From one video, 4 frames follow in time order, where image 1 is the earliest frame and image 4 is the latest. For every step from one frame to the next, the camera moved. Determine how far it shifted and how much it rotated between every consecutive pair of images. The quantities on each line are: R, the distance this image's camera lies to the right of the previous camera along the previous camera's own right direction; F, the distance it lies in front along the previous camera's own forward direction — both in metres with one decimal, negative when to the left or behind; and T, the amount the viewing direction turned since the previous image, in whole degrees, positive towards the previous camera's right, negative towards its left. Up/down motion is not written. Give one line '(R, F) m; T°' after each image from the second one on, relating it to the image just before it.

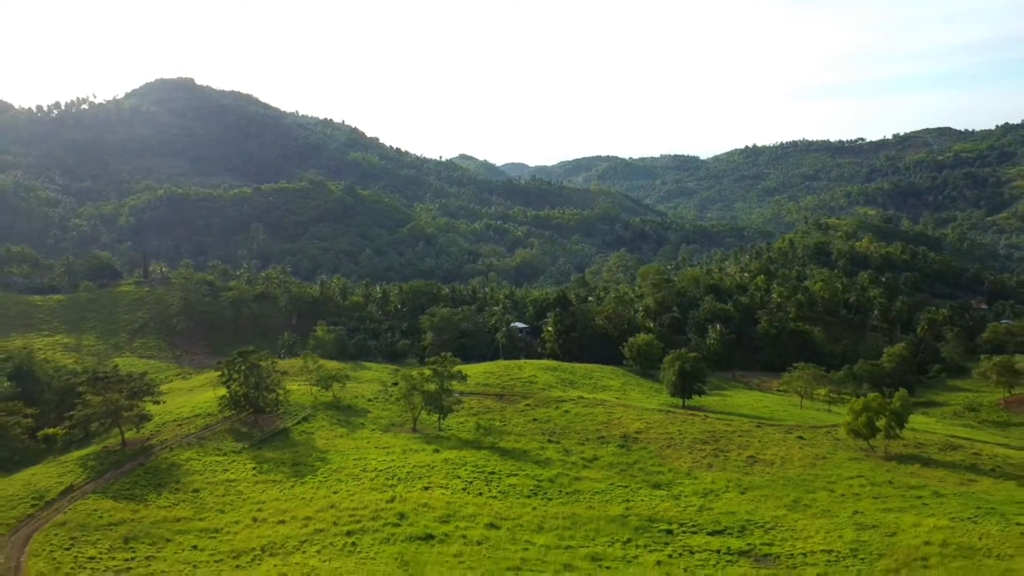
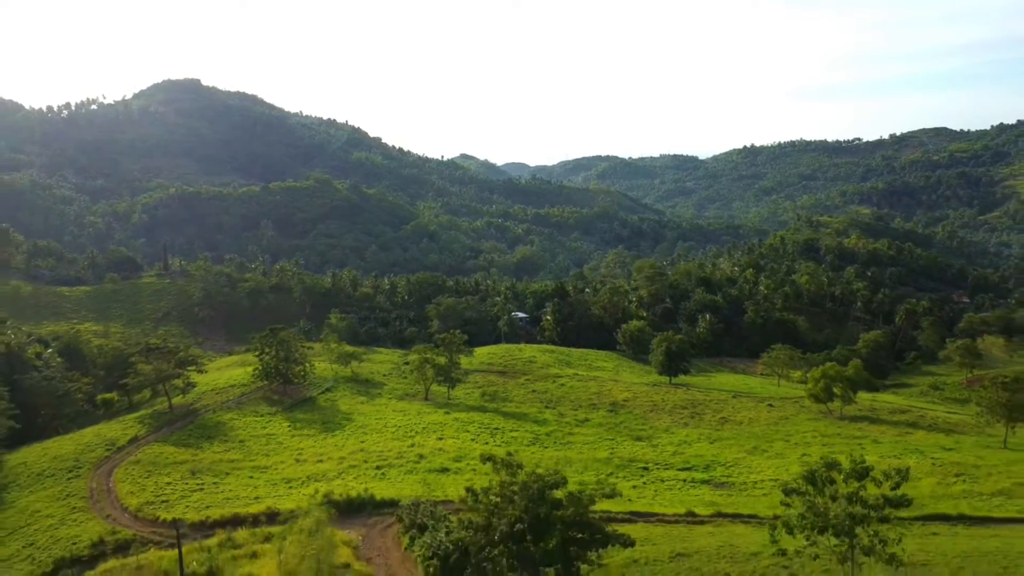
(-0.1, -7.4) m; 0°
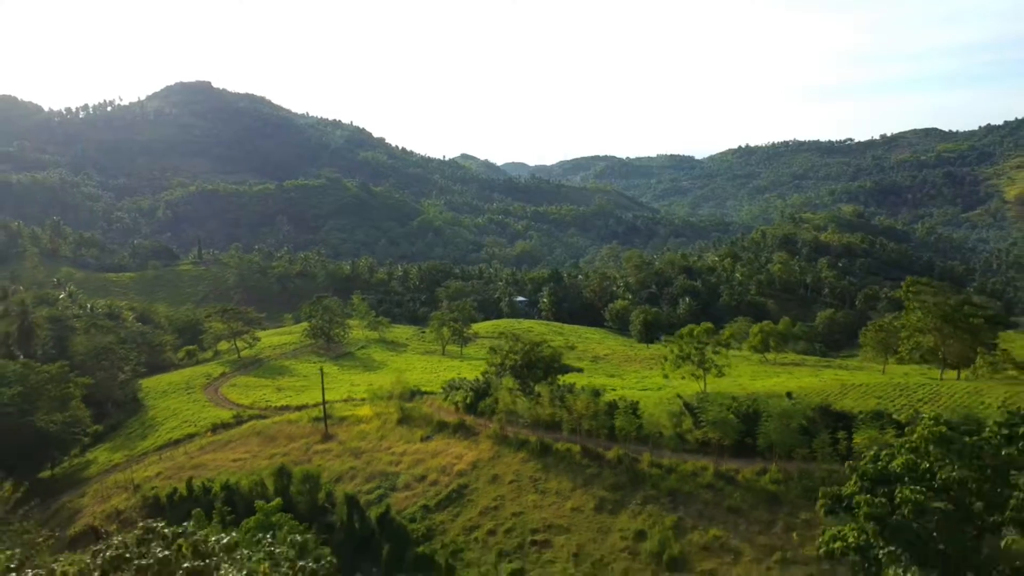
(-0.2, -15.5) m; 0°
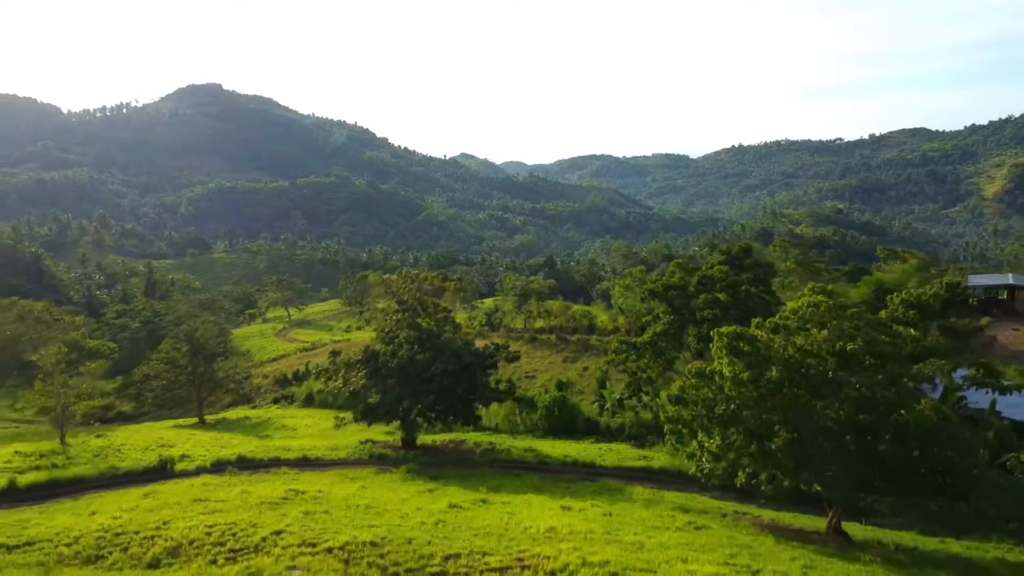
(-0.2, -17.9) m; 0°
